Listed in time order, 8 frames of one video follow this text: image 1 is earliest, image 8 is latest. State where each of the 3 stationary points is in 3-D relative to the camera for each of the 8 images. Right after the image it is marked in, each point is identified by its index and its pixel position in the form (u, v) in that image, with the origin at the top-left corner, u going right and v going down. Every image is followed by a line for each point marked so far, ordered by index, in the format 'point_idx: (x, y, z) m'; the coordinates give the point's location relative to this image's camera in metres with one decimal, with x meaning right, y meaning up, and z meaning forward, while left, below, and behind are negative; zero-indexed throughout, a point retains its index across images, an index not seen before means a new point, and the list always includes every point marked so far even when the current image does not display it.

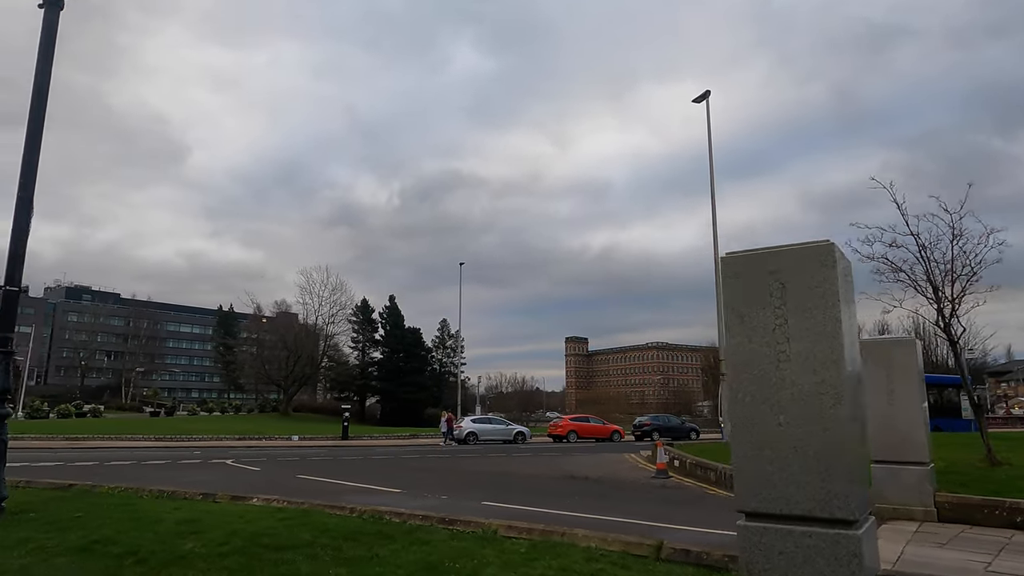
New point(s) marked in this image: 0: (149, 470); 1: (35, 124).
0: (-10.4, -5.3, +19.4) m
1: (-6.8, +2.4, +9.5) m
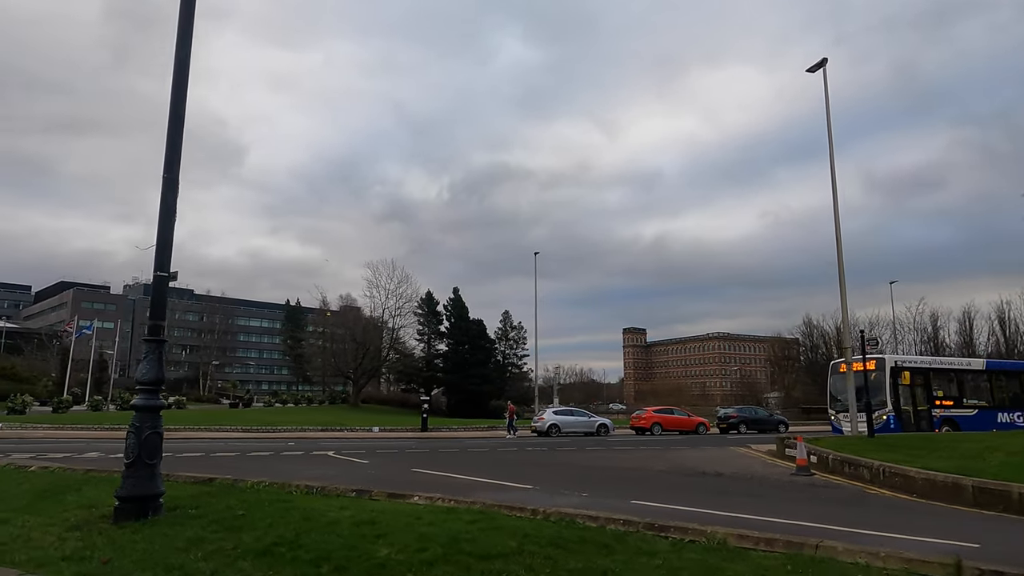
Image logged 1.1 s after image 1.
0: (-7.2, -5.0, +19.3) m
1: (-4.6, +2.5, +9.0) m
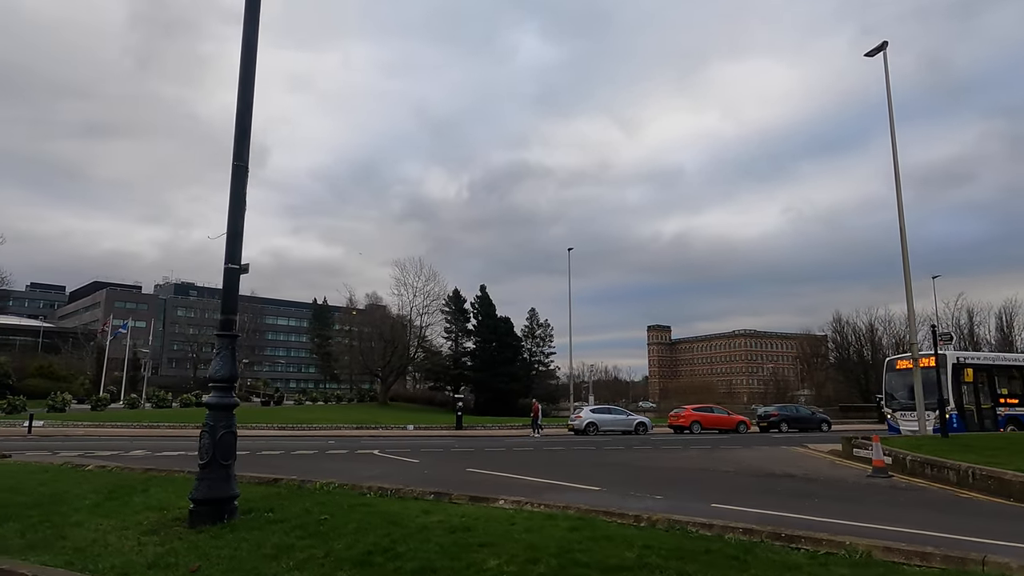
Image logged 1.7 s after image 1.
0: (-5.8, -4.9, +19.0) m
1: (-3.5, +2.6, +8.7) m
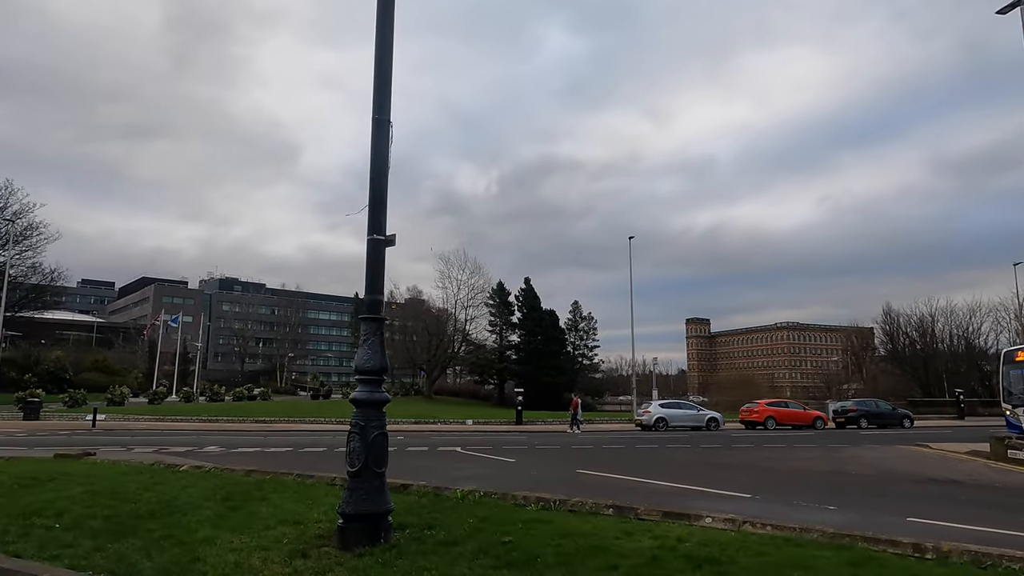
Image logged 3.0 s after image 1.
0: (-3.2, -4.6, +17.9) m
1: (-1.4, +2.9, +7.4) m
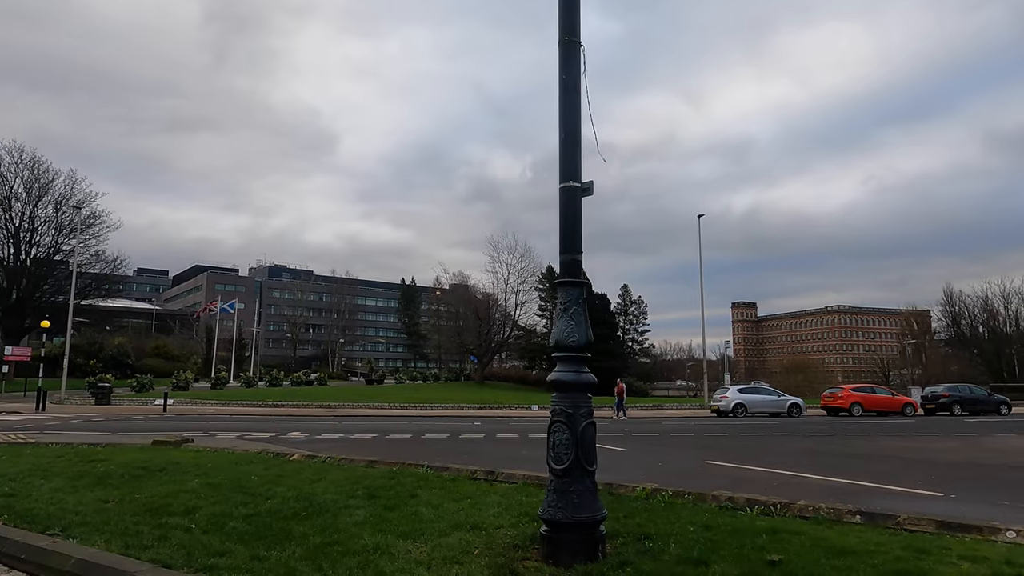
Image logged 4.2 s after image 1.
0: (-0.5, -4.0, +16.8) m
1: (+0.5, +3.3, +6.1) m
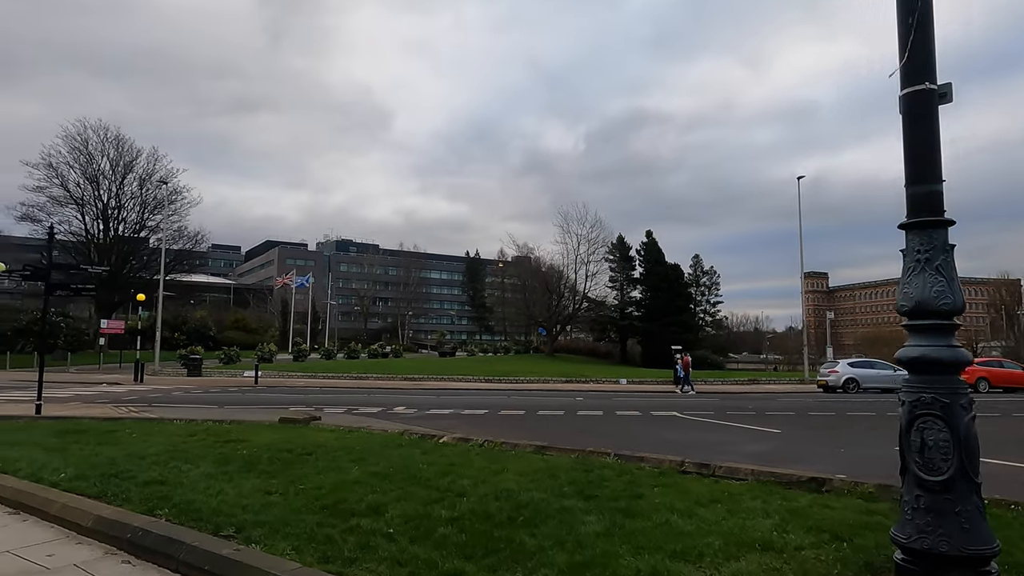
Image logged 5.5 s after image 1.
0: (+2.5, -3.2, +15.5) m
1: (+2.5, +3.6, +4.4) m
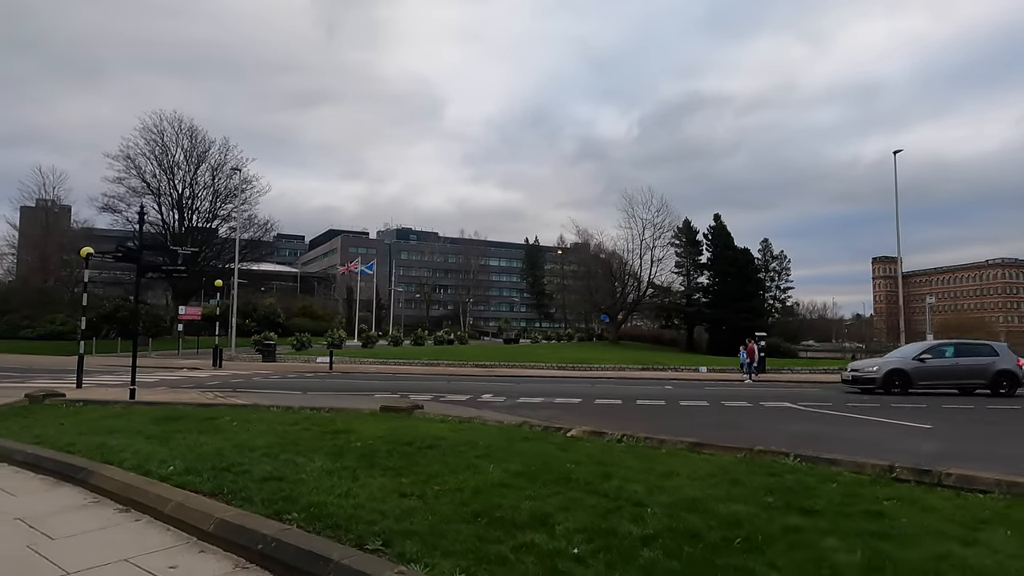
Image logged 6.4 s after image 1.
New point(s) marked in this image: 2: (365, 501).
0: (+4.8, -2.7, +14.1) m
1: (+3.8, +3.9, +3.0) m
2: (-1.3, -1.8, +5.7) m
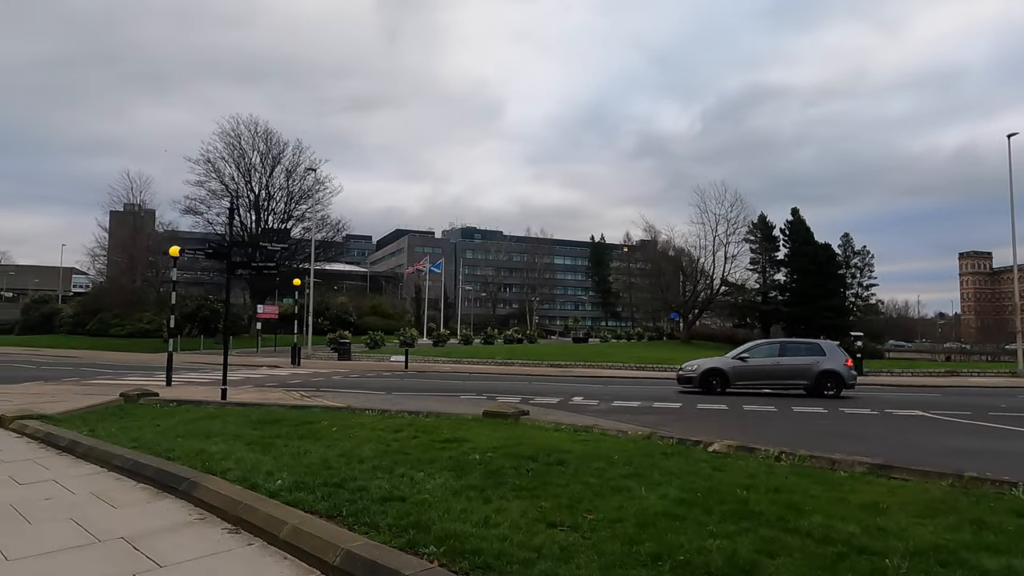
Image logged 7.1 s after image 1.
0: (+6.8, -2.6, +12.7) m
1: (+4.8, +3.9, +1.6) m
2: (0.0, -1.8, +4.8) m
